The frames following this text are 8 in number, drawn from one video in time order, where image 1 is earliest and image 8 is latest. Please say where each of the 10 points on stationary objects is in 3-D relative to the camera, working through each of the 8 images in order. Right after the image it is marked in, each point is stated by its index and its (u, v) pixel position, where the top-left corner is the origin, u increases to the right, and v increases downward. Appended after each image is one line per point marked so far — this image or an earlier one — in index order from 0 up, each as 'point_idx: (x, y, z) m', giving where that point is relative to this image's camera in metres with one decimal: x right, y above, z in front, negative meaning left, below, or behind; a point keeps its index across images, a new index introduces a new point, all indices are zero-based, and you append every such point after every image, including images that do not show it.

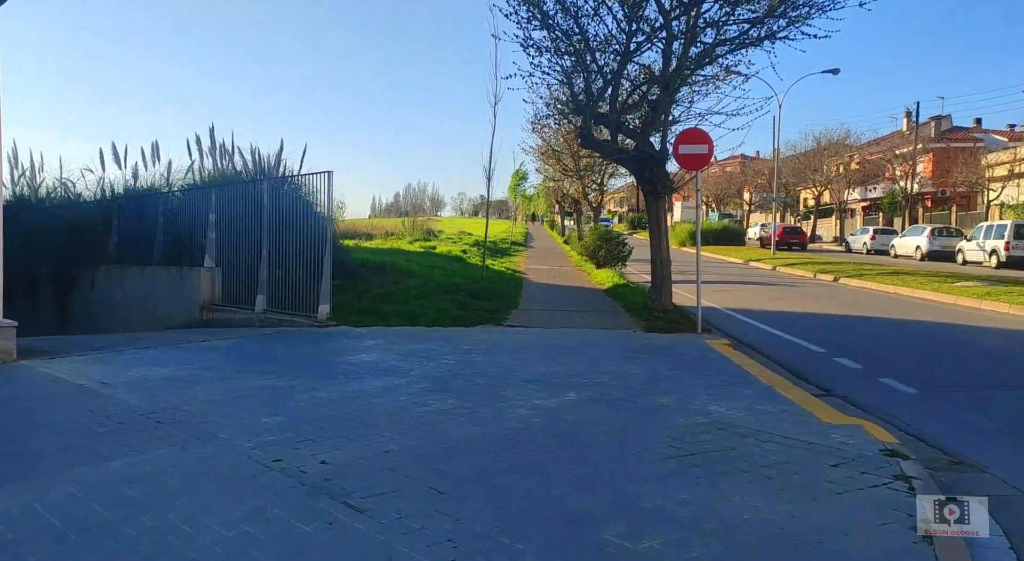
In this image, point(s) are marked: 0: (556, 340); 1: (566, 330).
0: (+0.6, -0.9, +9.9) m
1: (+0.8, -0.8, +10.9) m
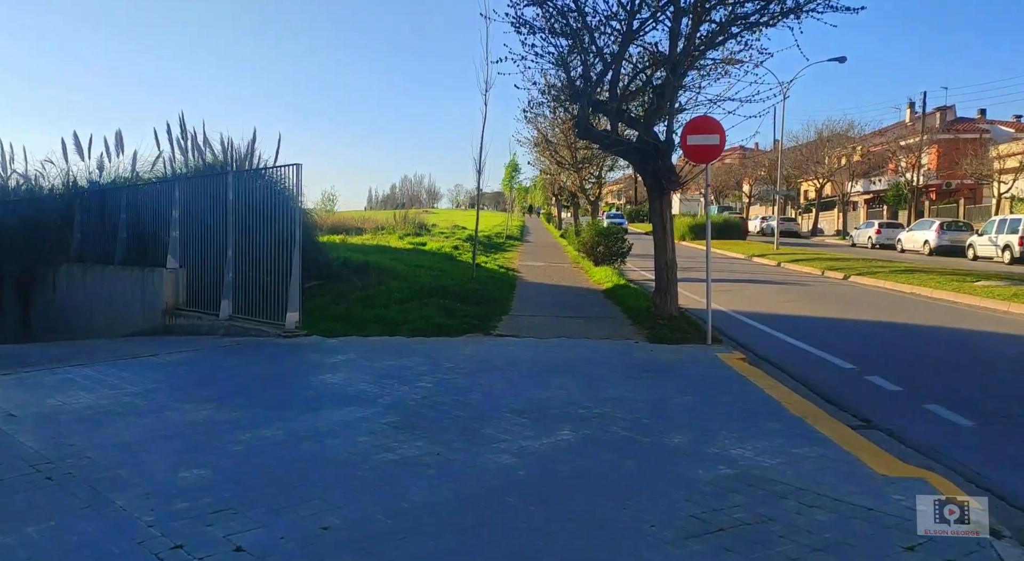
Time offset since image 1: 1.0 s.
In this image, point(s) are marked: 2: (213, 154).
0: (+0.5, -0.9, +8.8) m
1: (+0.7, -0.9, +9.8) m
2: (-6.3, +2.6, +15.0) m
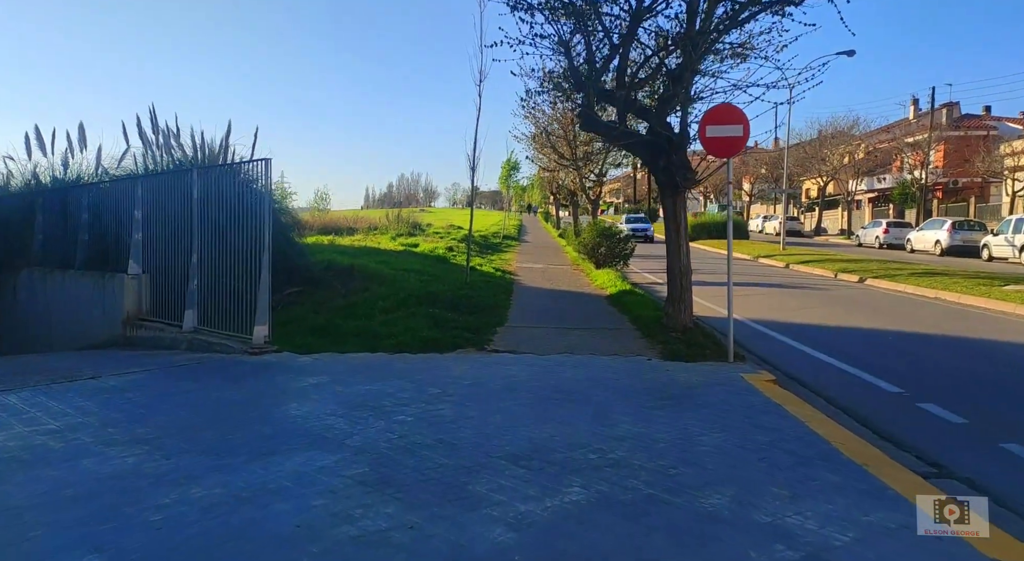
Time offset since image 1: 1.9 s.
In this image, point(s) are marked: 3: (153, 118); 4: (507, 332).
0: (+0.4, -1.1, +7.7) m
1: (+0.6, -1.0, +8.6) m
2: (-6.4, +2.5, +13.9) m
3: (-7.4, +3.4, +14.8) m
4: (-0.1, -0.8, +10.1) m
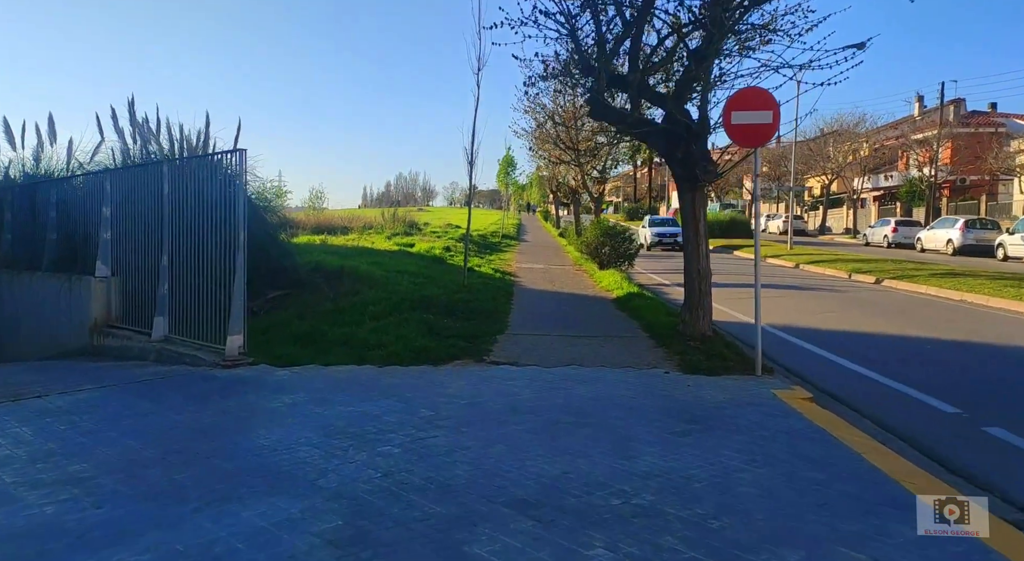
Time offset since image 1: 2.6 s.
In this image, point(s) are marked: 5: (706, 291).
0: (+0.4, -1.1, +6.8) m
1: (+0.7, -1.0, +7.7) m
2: (-6.4, +2.5, +13.0) m
3: (-7.4, +3.3, +13.9) m
4: (0.0, -0.8, +9.2) m
5: (+2.5, -0.1, +9.0) m
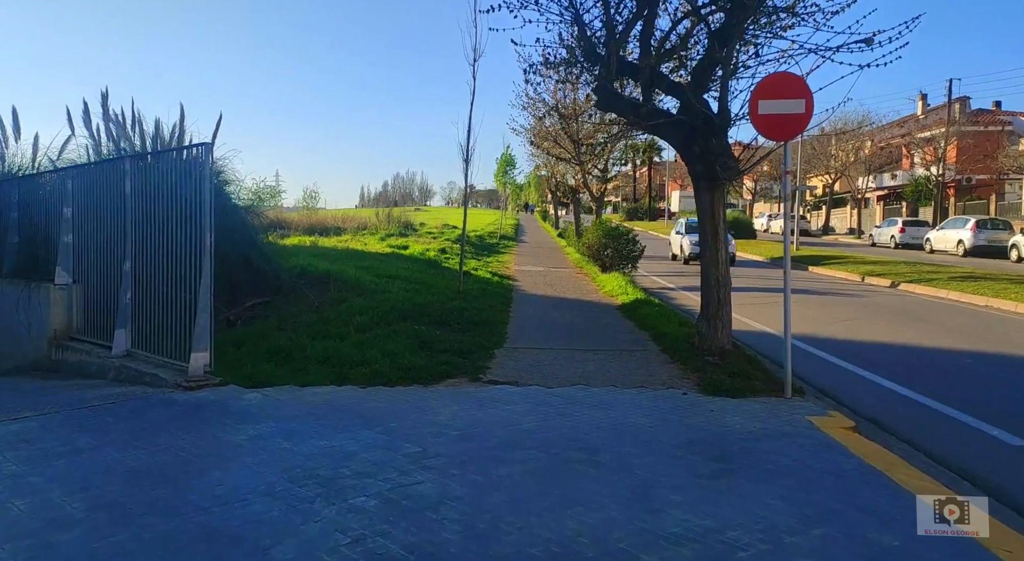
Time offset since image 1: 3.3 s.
0: (+0.4, -1.2, +5.9) m
1: (+0.7, -1.1, +6.9) m
2: (-6.4, +2.4, +12.1) m
3: (-7.4, +3.2, +13.0) m
4: (-0.1, -0.9, +8.3) m
5: (+2.4, -0.2, +8.2) m
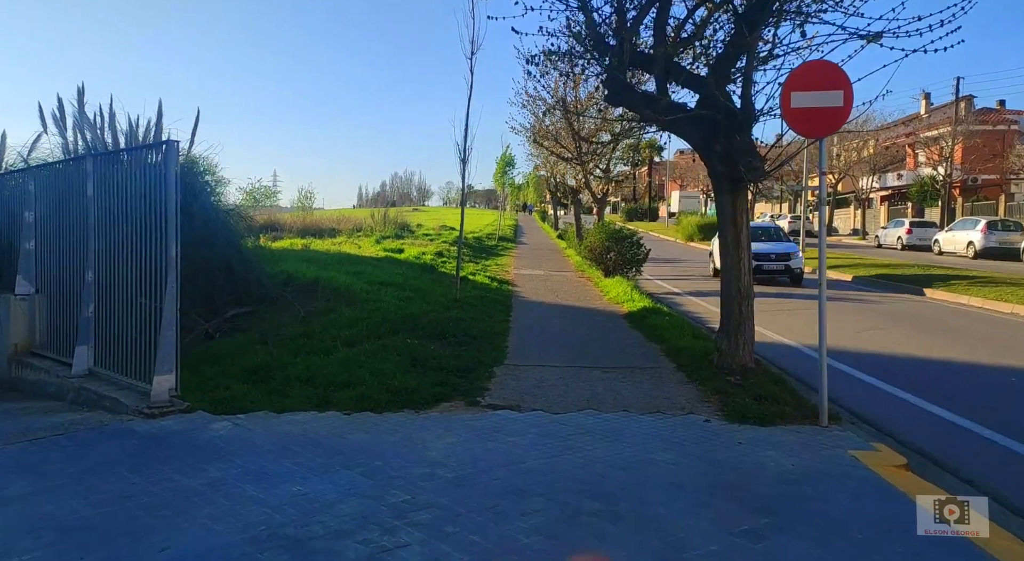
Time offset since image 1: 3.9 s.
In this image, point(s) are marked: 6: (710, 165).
0: (+0.5, -1.3, +5.1) m
1: (+0.7, -1.2, +6.1) m
2: (-6.4, +2.3, +11.3) m
3: (-7.4, +3.1, +12.2) m
4: (0.0, -1.0, +7.6) m
5: (+2.5, -0.4, +7.4) m
6: (+2.0, +1.2, +7.1) m
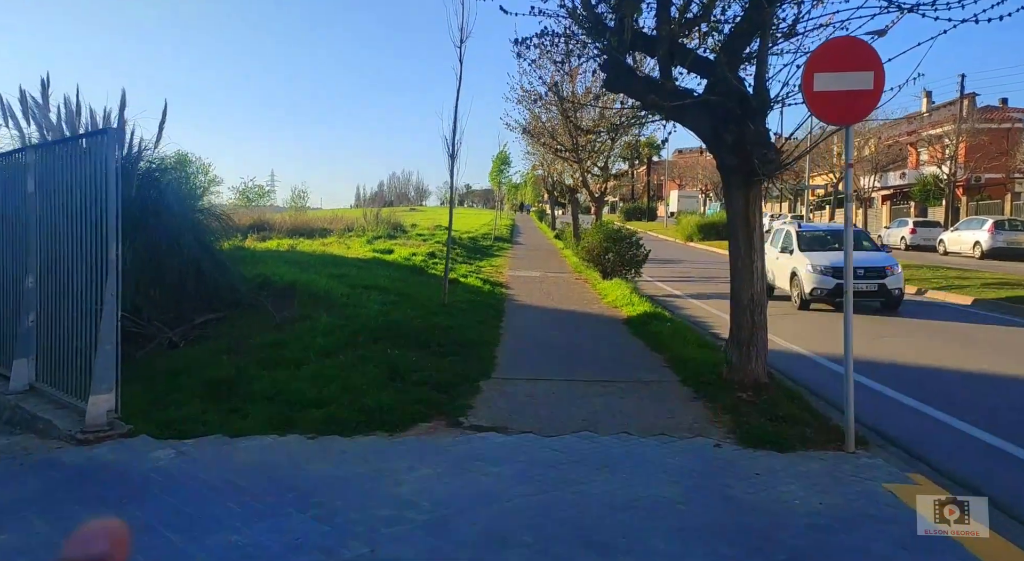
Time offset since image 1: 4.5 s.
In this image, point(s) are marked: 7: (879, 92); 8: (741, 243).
0: (+0.4, -1.4, +4.4) m
1: (+0.6, -1.3, +5.4) m
2: (-6.5, +2.2, +10.6) m
3: (-7.6, +3.1, +11.5) m
4: (-0.2, -1.1, +6.9) m
5: (+2.3, -0.4, +6.7) m
6: (+1.9, +1.1, +6.4) m
7: (+2.7, +1.4, +5.3) m
8: (+2.1, +0.3, +6.5) m
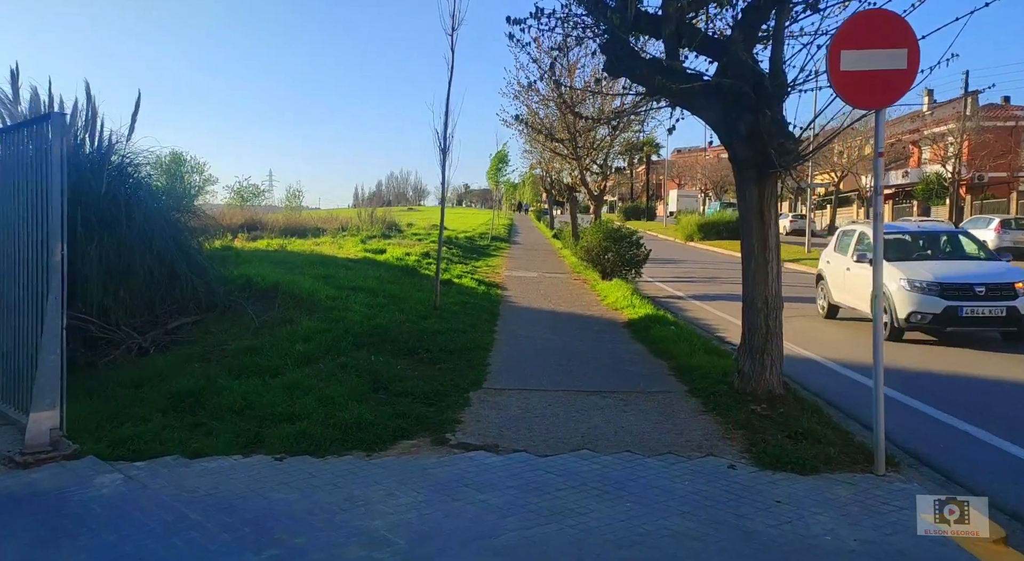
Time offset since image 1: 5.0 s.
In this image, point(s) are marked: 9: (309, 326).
0: (+0.3, -1.4, +3.8) m
1: (+0.5, -1.3, +4.8) m
2: (-6.6, +2.2, +10.0) m
3: (-7.6, +3.0, +10.9) m
4: (-0.2, -1.1, +6.3) m
5: (+2.3, -0.4, +6.1) m
6: (+1.8, +1.1, +5.9) m
7: (+2.7, +1.4, +4.7) m
8: (+2.0, +0.3, +6.0) m
9: (-2.5, -0.6, +8.6) m
